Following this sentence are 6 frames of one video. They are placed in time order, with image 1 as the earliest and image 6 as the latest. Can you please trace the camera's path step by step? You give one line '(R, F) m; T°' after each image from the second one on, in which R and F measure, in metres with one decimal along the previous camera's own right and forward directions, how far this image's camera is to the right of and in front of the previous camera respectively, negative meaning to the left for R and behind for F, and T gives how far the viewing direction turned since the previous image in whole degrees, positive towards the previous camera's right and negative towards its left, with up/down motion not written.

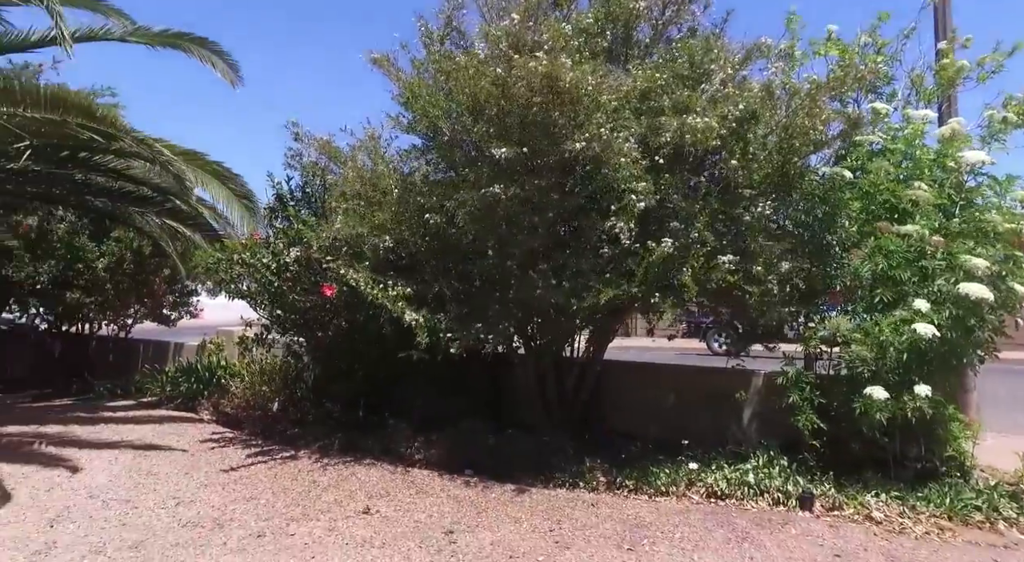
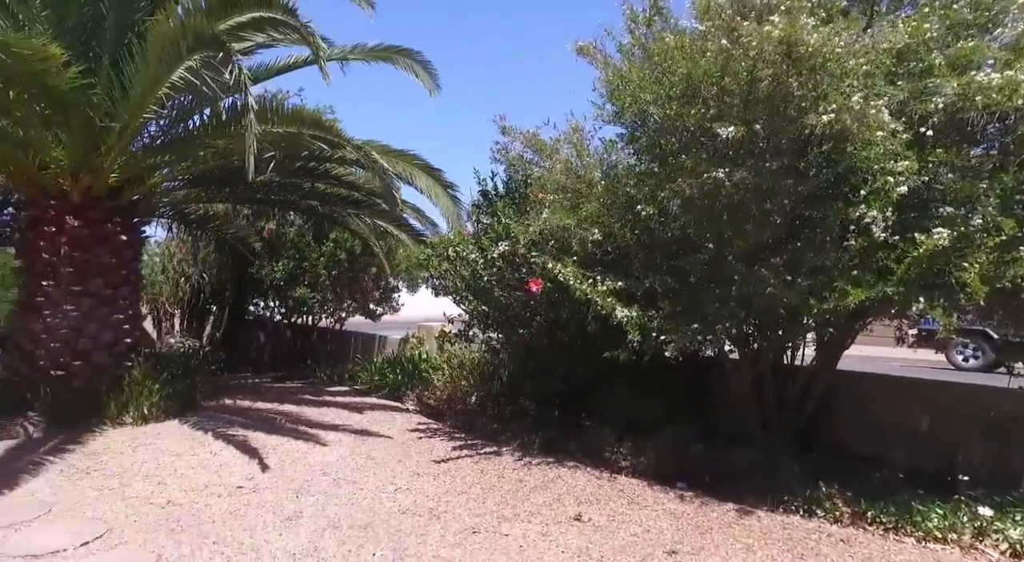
(-0.5, +0.2) m; -16°
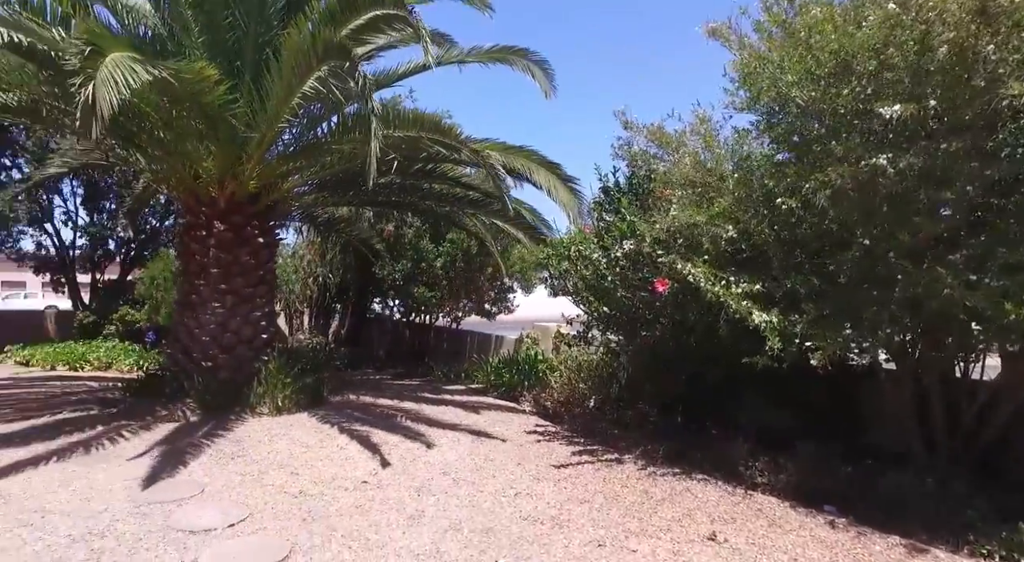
(-0.2, +0.2) m; -10°
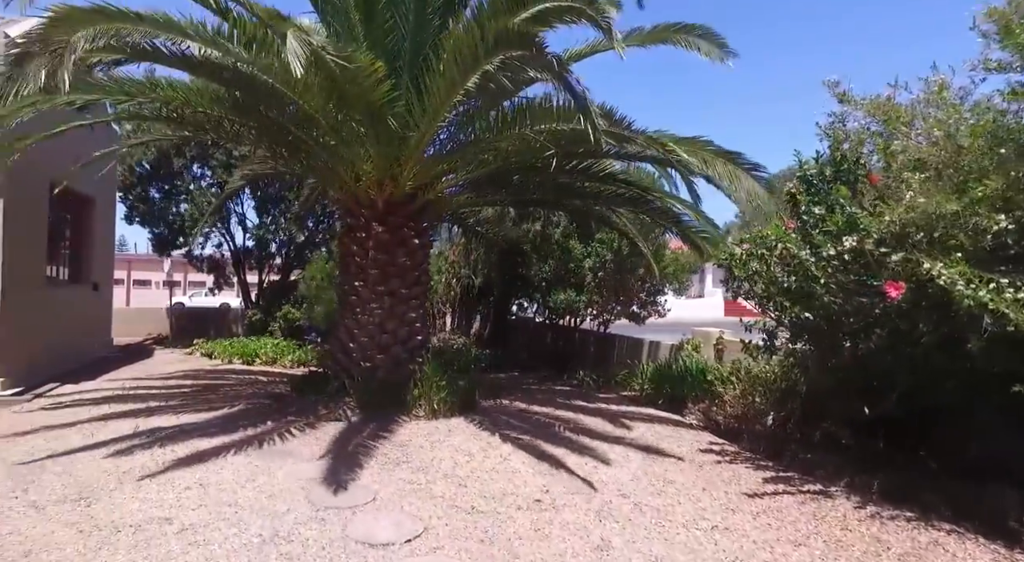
(-0.5, +0.4) m; -12°
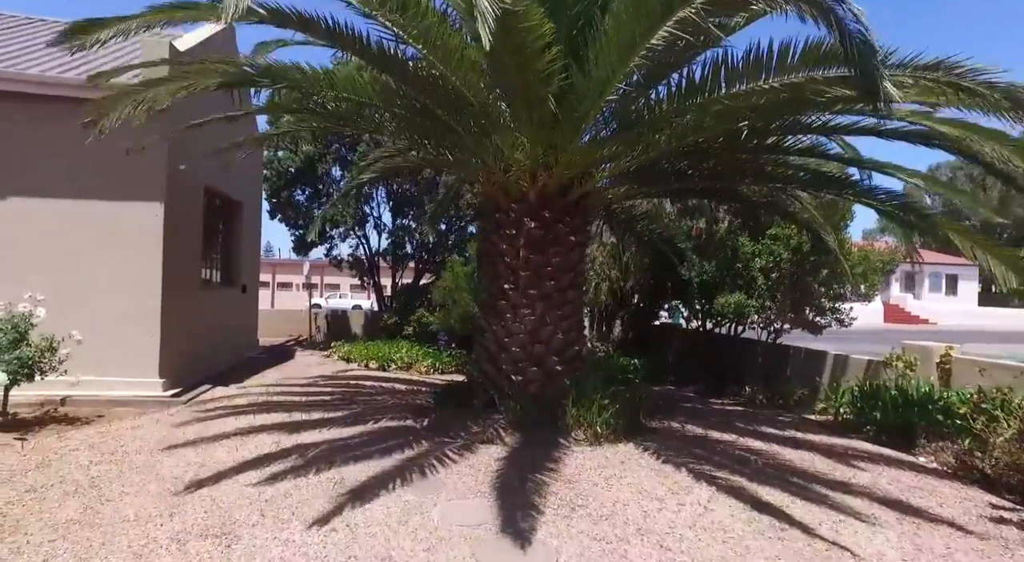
(-0.7, +1.0) m; -11°
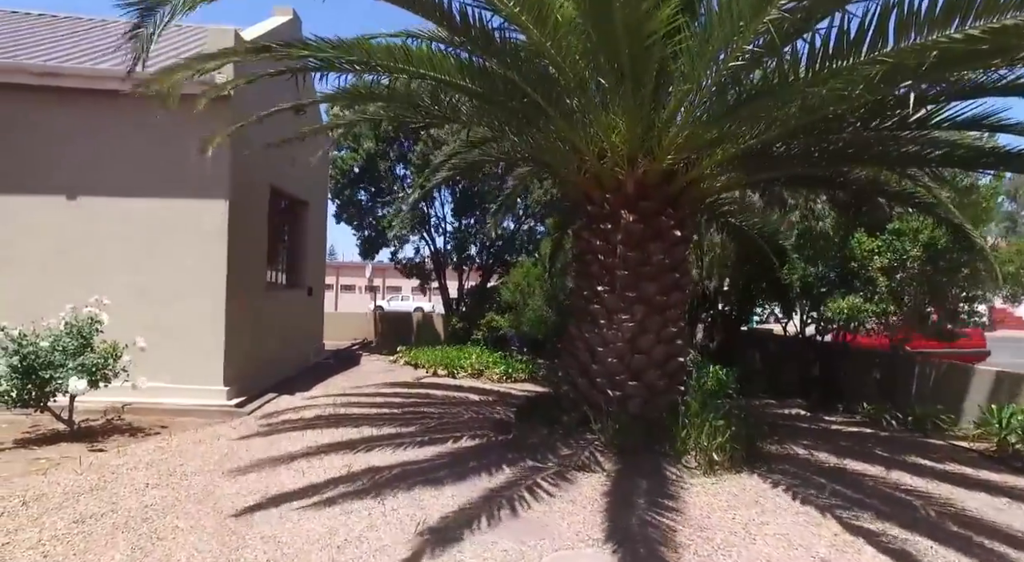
(-0.4, +0.8) m; -6°
